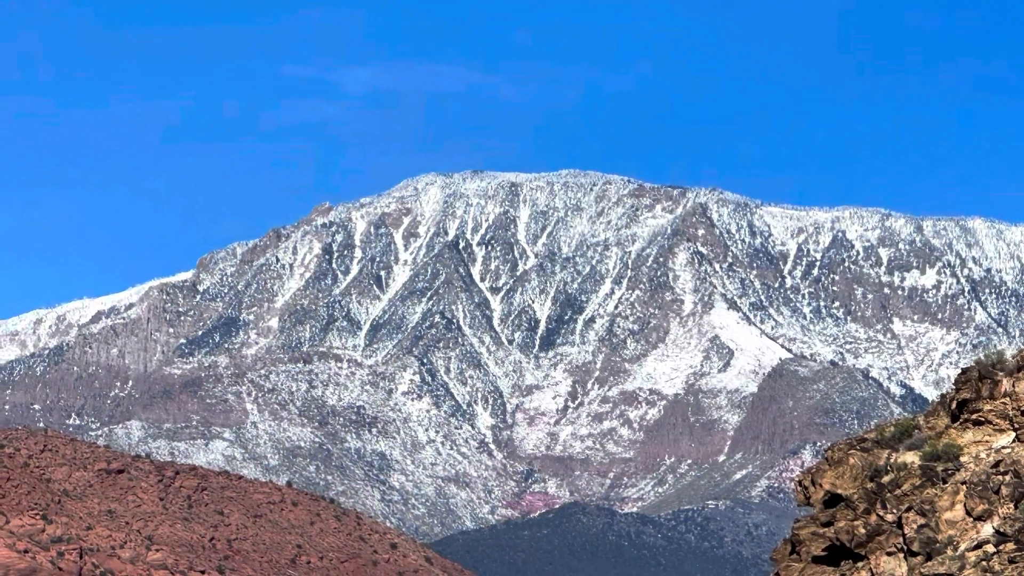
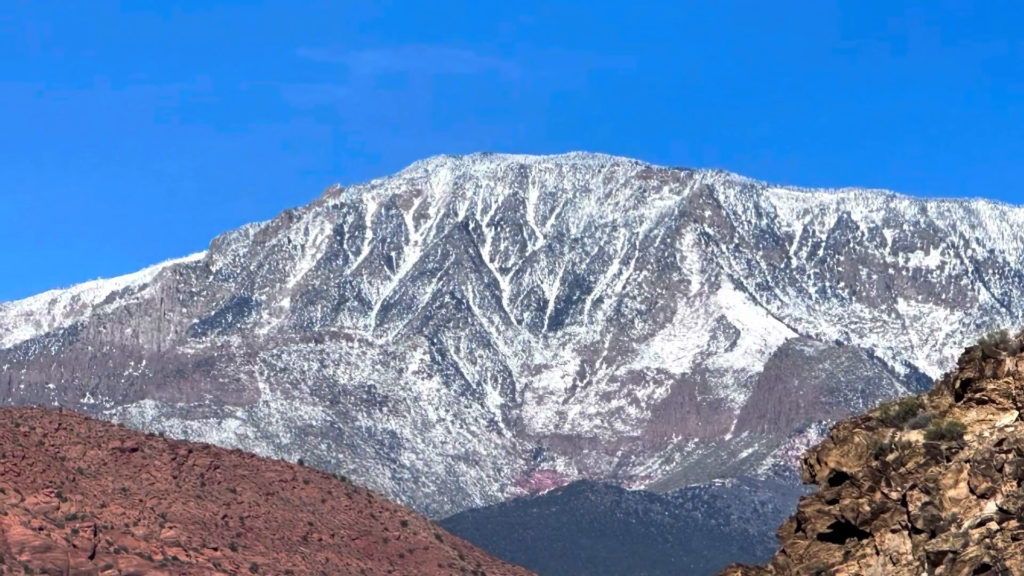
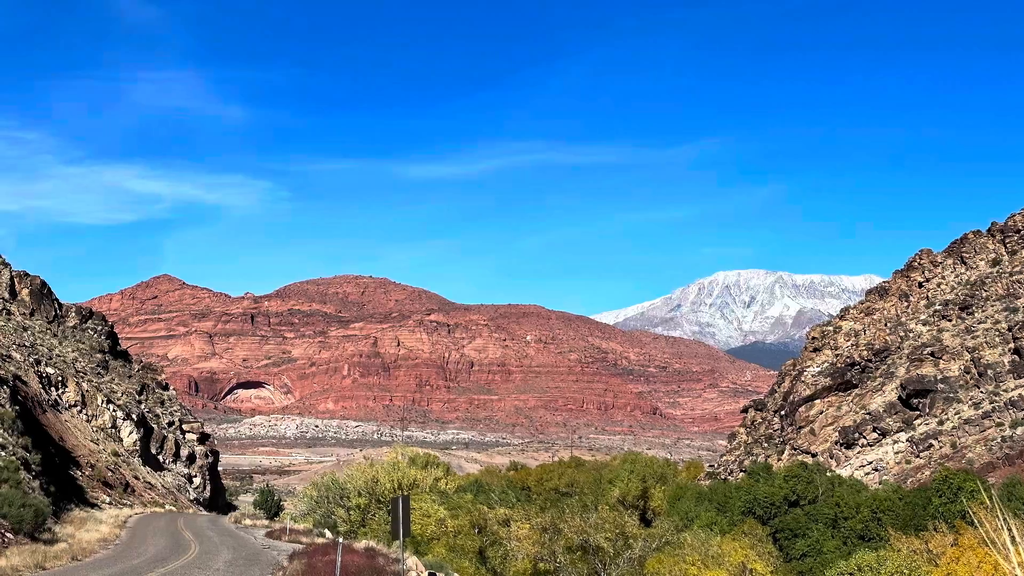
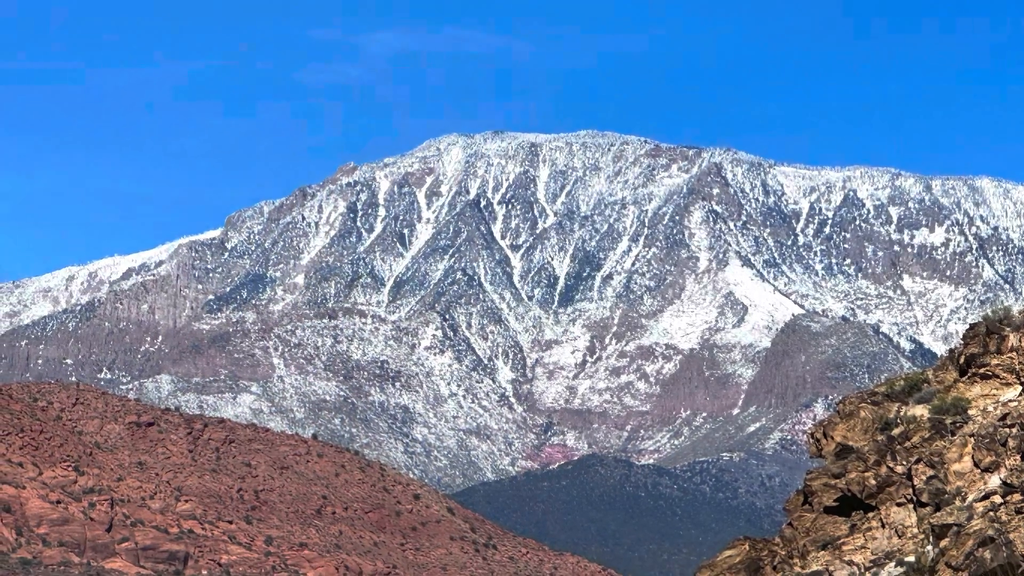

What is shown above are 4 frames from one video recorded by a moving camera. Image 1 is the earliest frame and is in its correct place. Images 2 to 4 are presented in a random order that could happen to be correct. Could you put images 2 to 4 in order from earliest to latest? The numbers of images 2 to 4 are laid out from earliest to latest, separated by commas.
2, 4, 3
